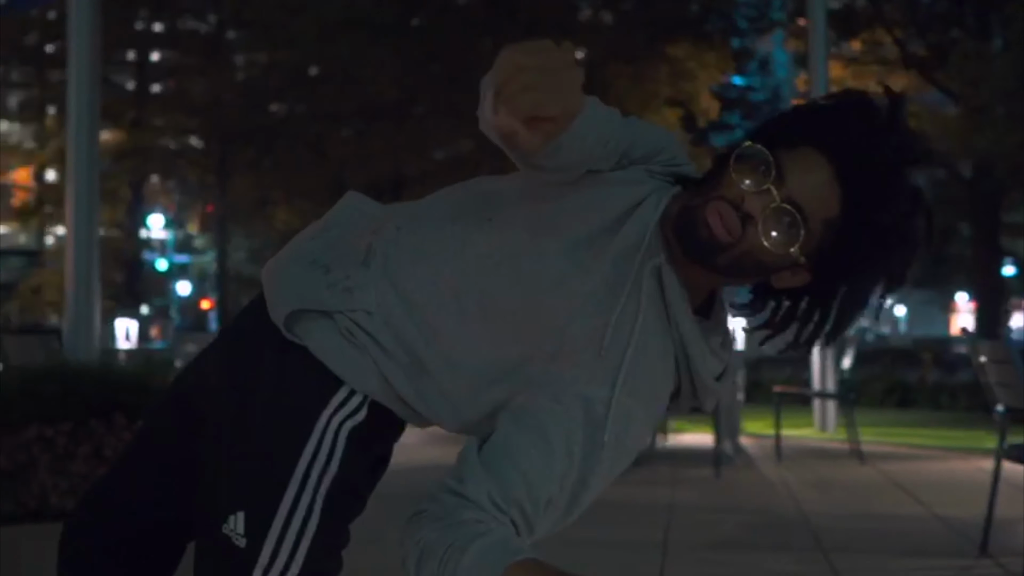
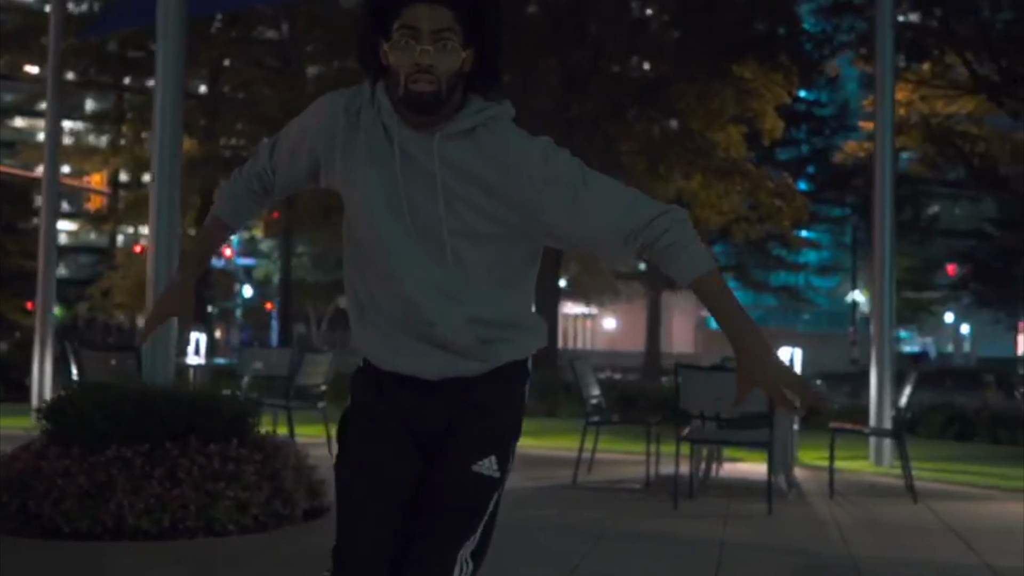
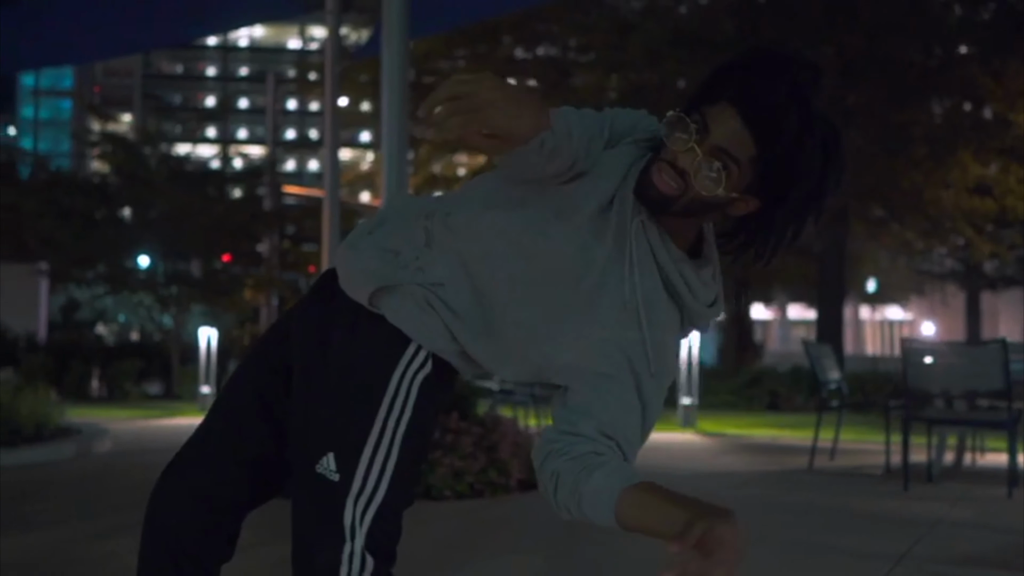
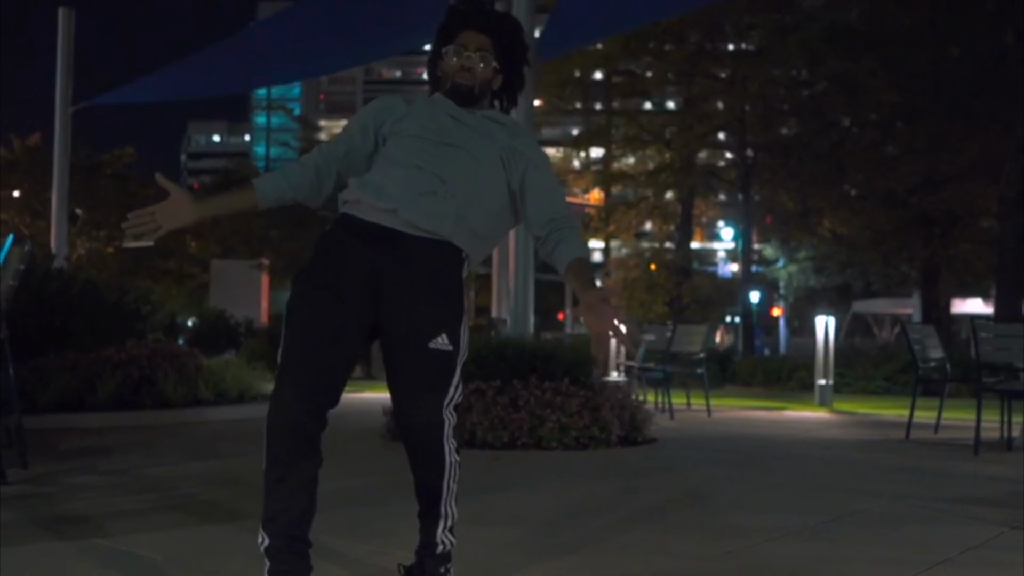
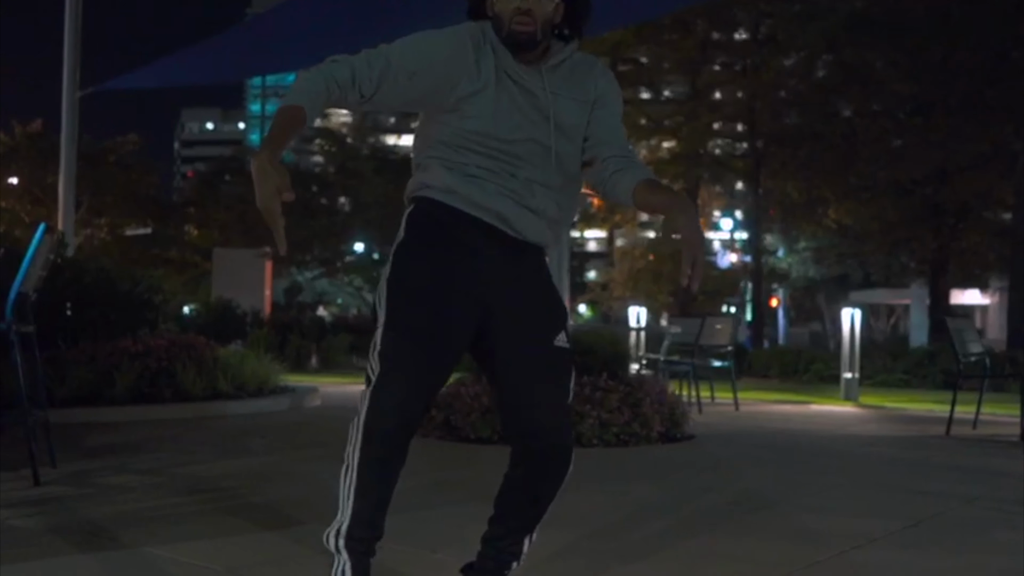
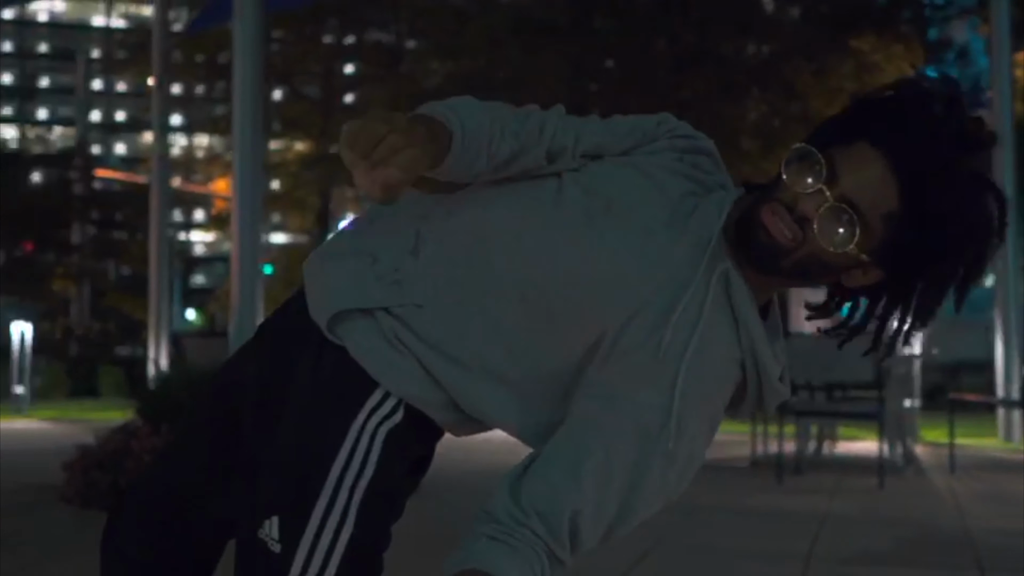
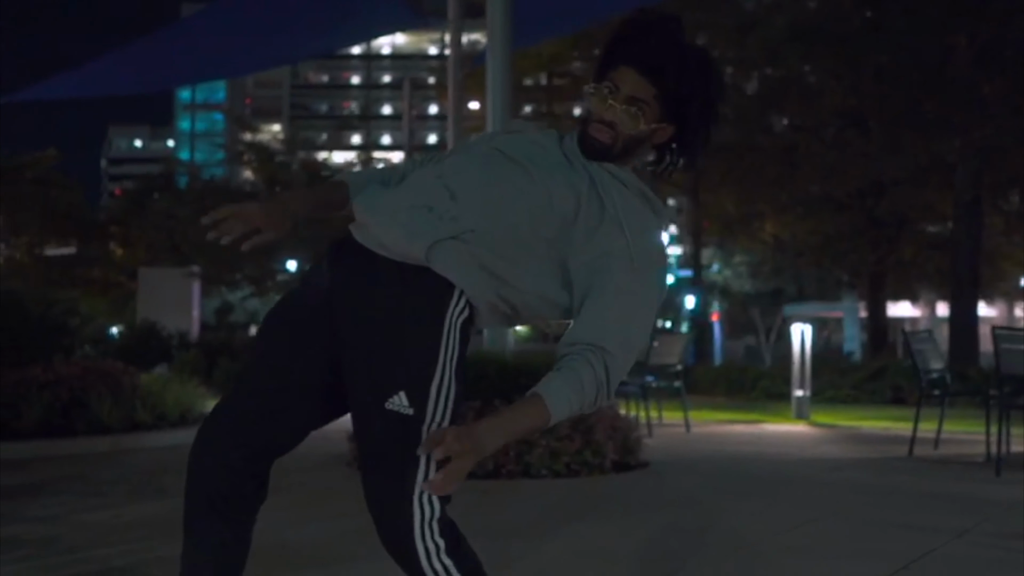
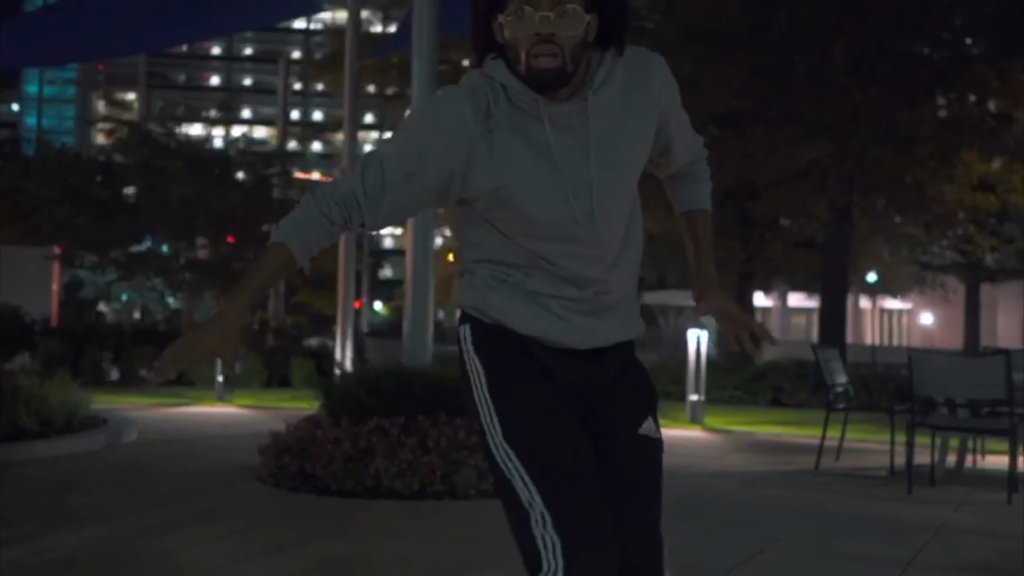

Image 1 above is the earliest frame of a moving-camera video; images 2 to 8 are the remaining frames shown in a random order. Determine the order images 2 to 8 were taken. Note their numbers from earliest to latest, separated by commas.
6, 3, 7, 4, 5, 8, 2
